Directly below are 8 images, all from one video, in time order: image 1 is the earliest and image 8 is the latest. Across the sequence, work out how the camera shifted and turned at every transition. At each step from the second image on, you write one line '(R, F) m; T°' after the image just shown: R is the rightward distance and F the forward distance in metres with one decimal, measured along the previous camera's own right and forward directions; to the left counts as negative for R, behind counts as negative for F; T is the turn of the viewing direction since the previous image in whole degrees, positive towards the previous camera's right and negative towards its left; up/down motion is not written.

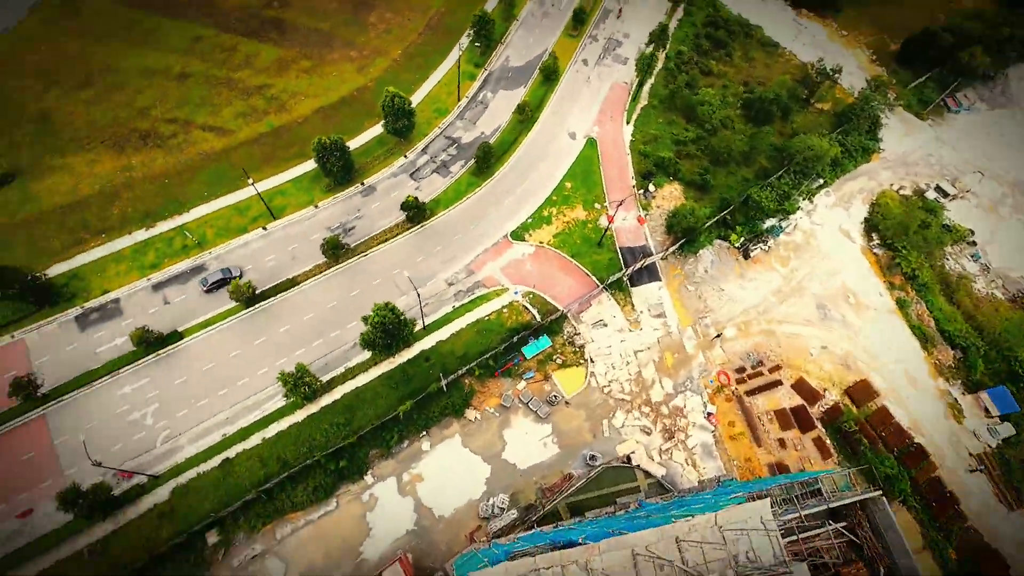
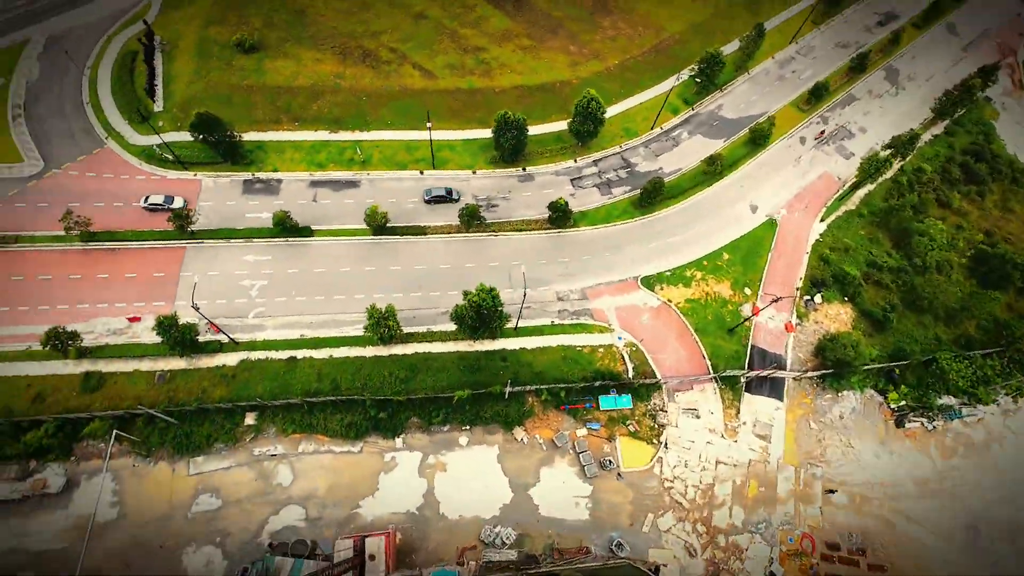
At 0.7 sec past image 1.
(-0.4, +2.8) m; -13°
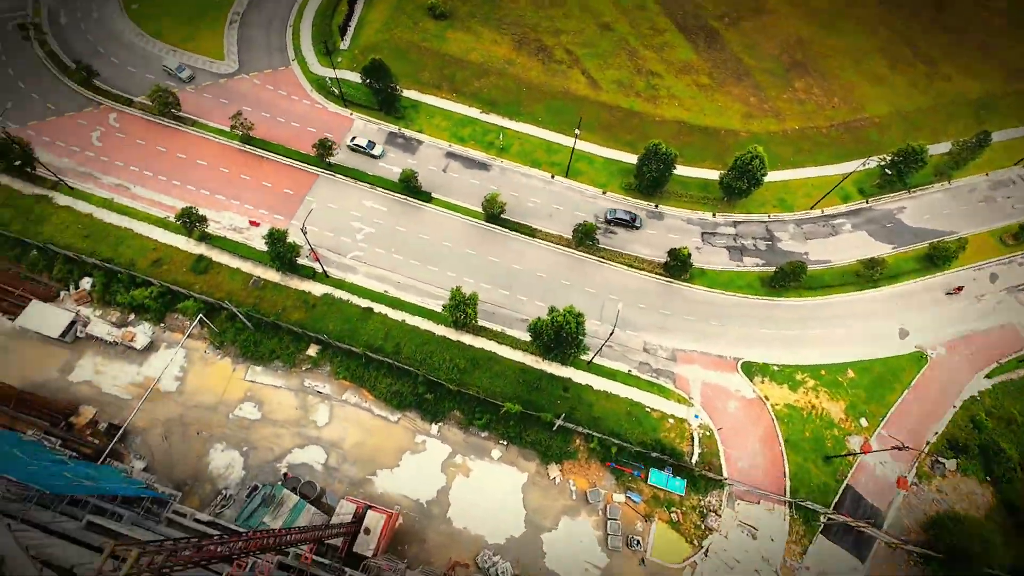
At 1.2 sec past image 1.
(-0.3, +2.4) m; -11°
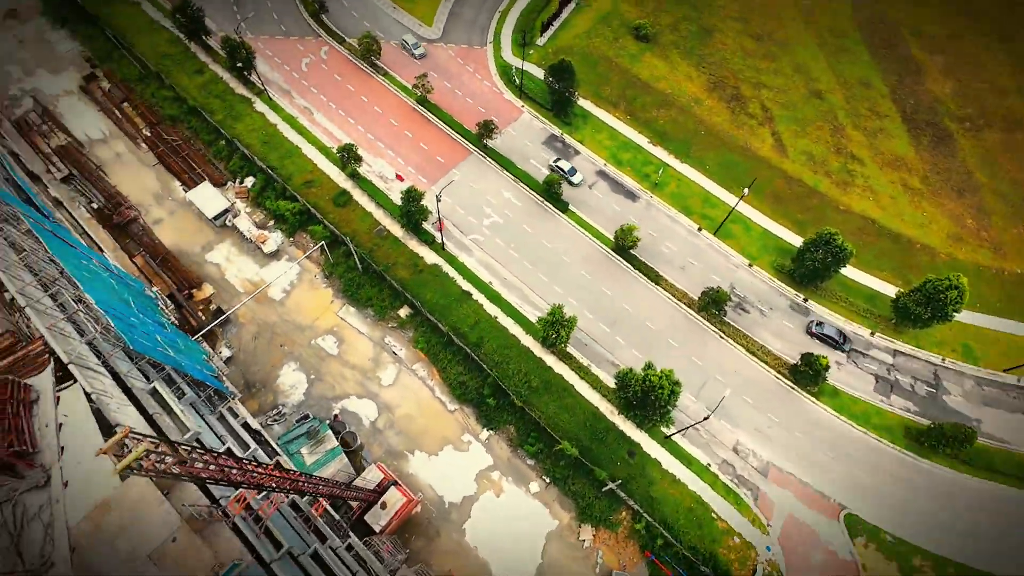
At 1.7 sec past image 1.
(-0.4, +2.3) m; -12°
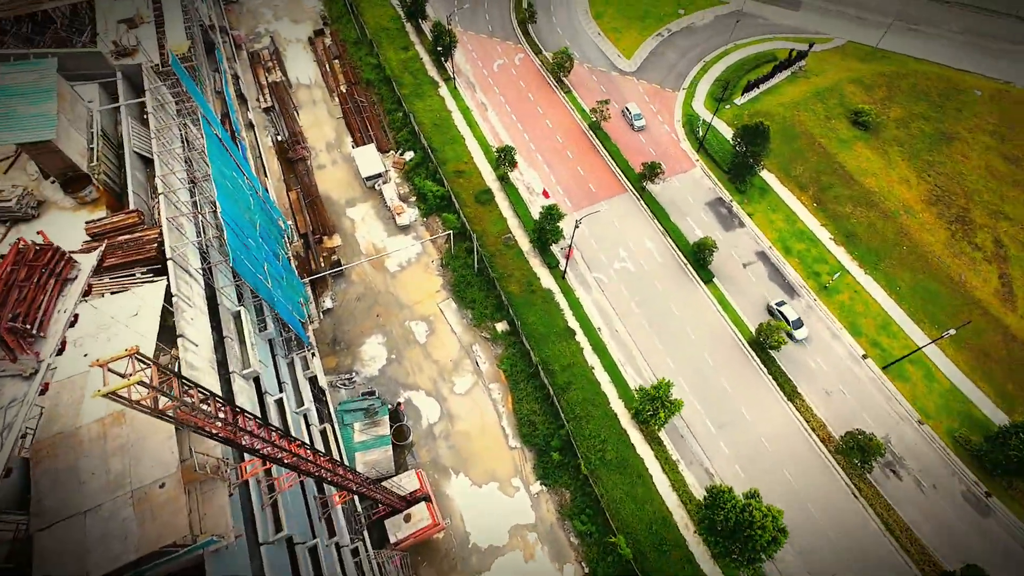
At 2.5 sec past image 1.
(-0.6, +3.5) m; -13°
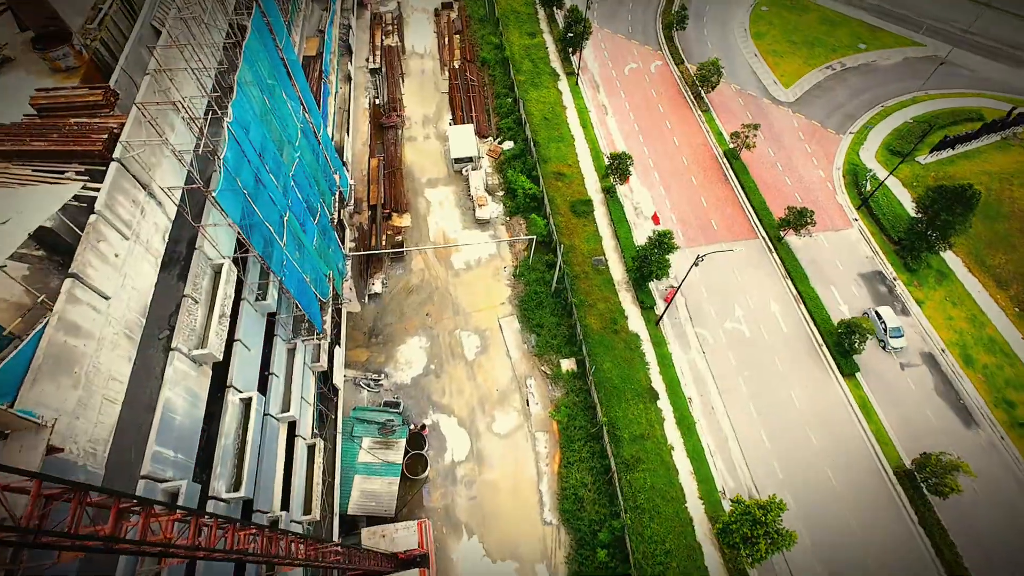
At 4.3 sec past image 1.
(-1.0, +7.9) m; -8°
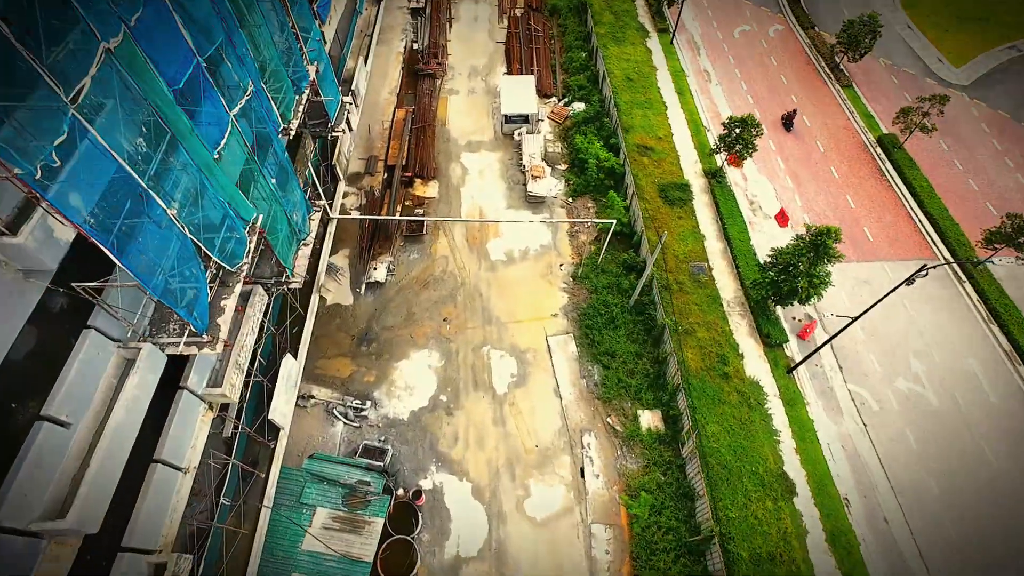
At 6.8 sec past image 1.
(-1.5, +11.7) m; -4°
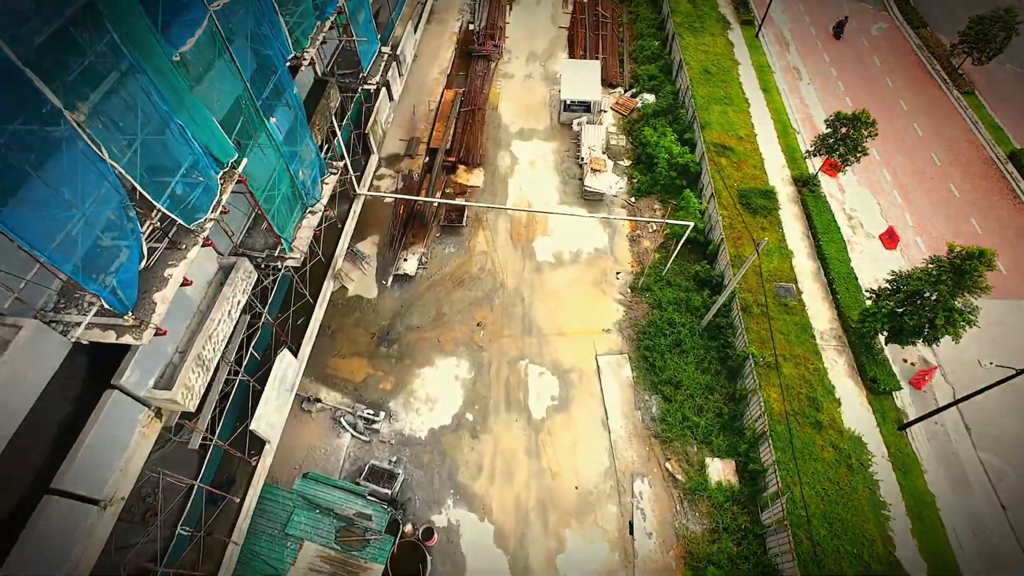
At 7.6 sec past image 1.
(-0.6, +3.7) m; -4°
